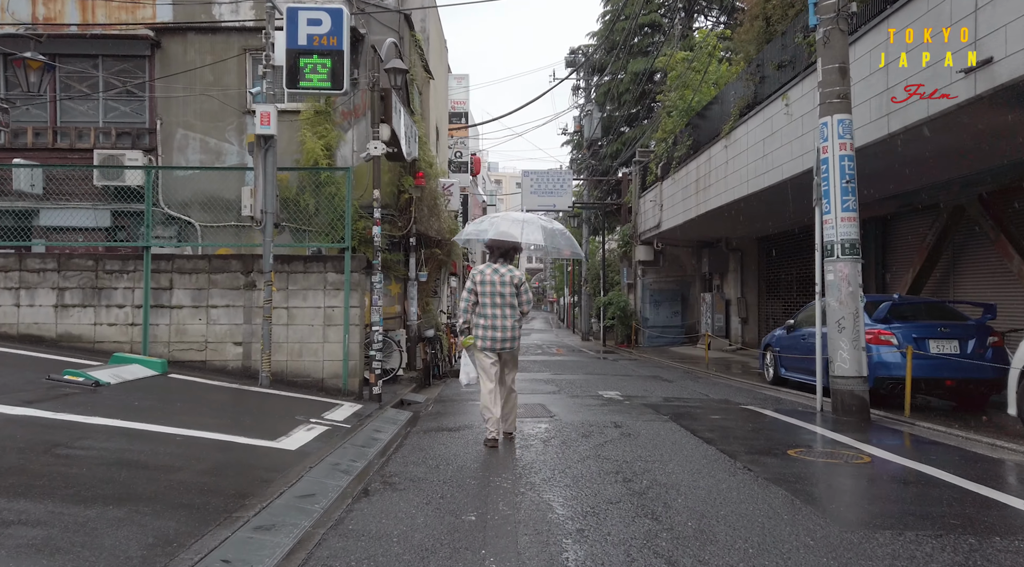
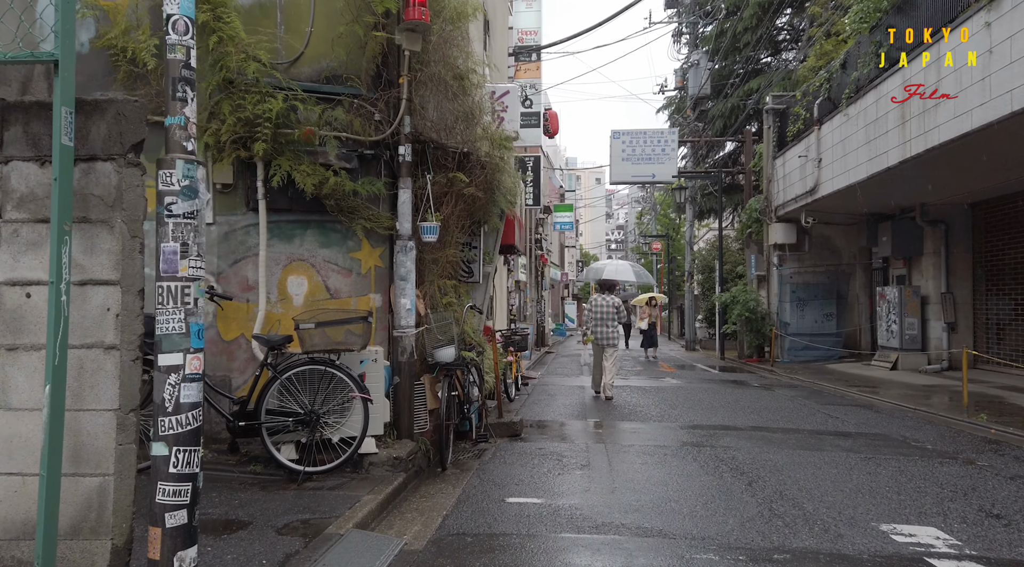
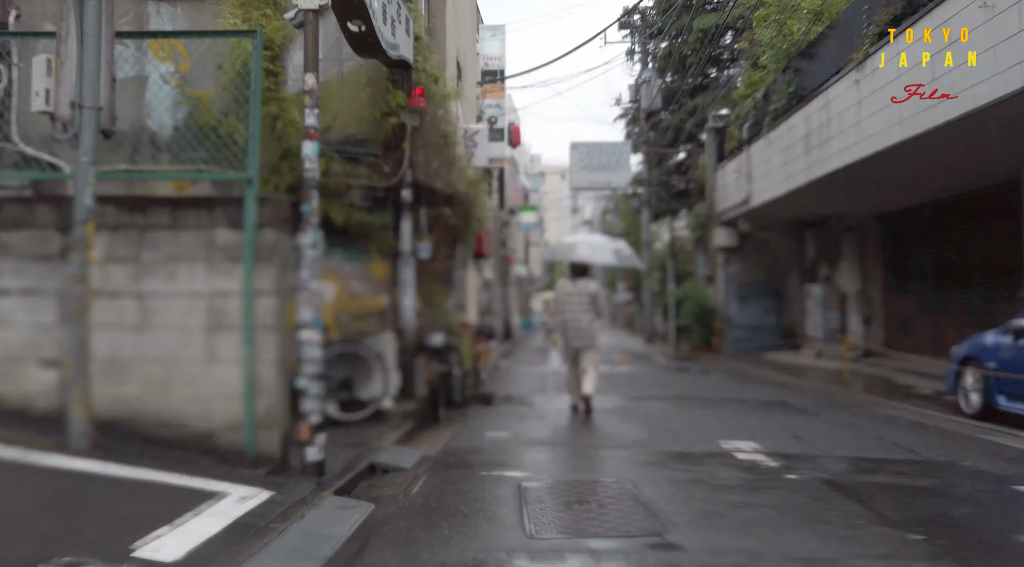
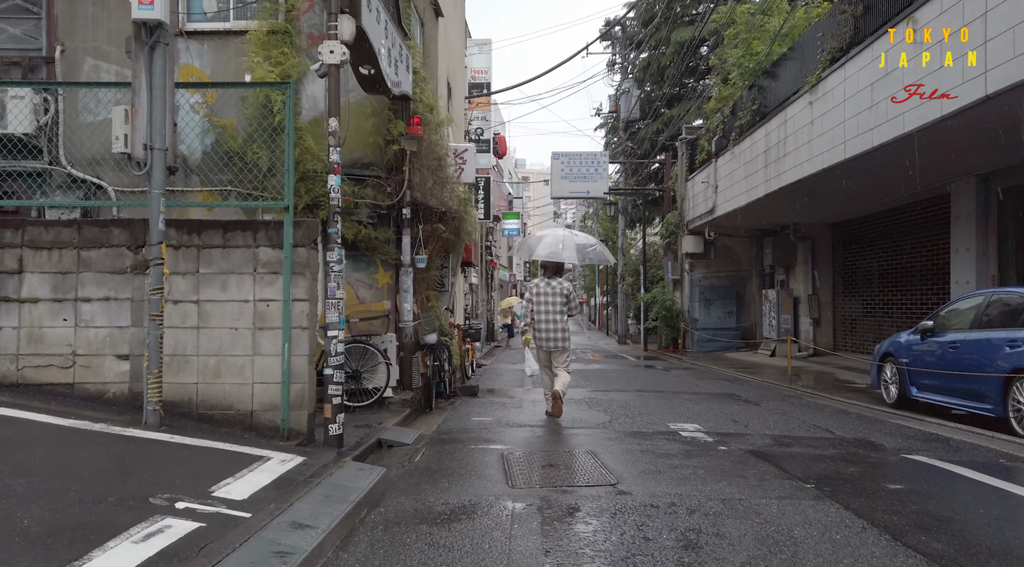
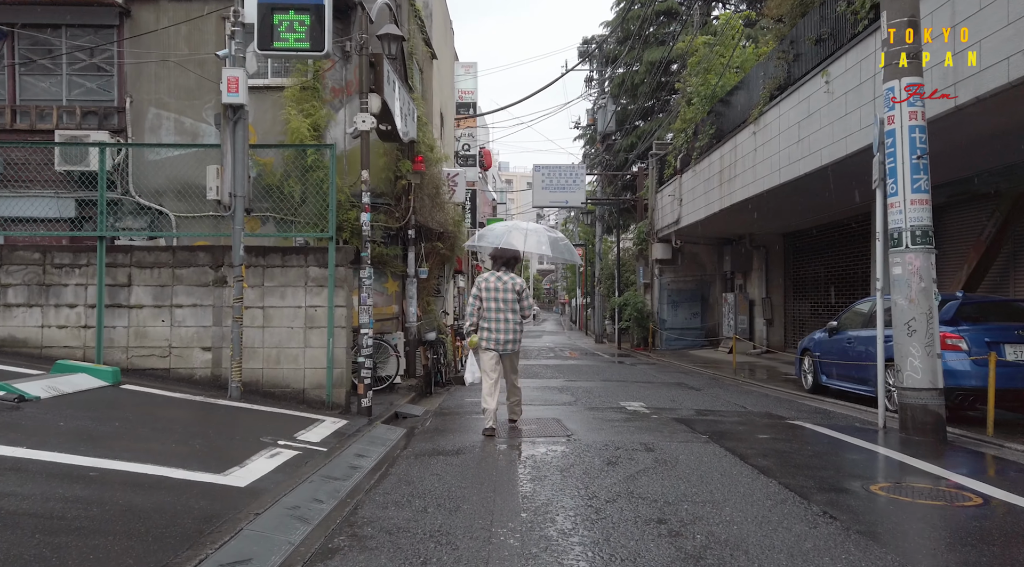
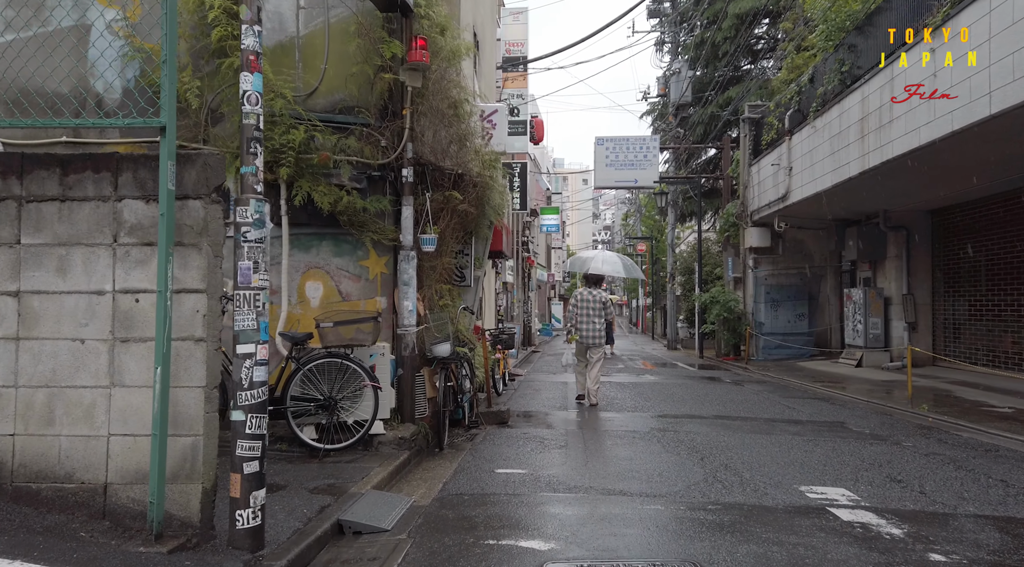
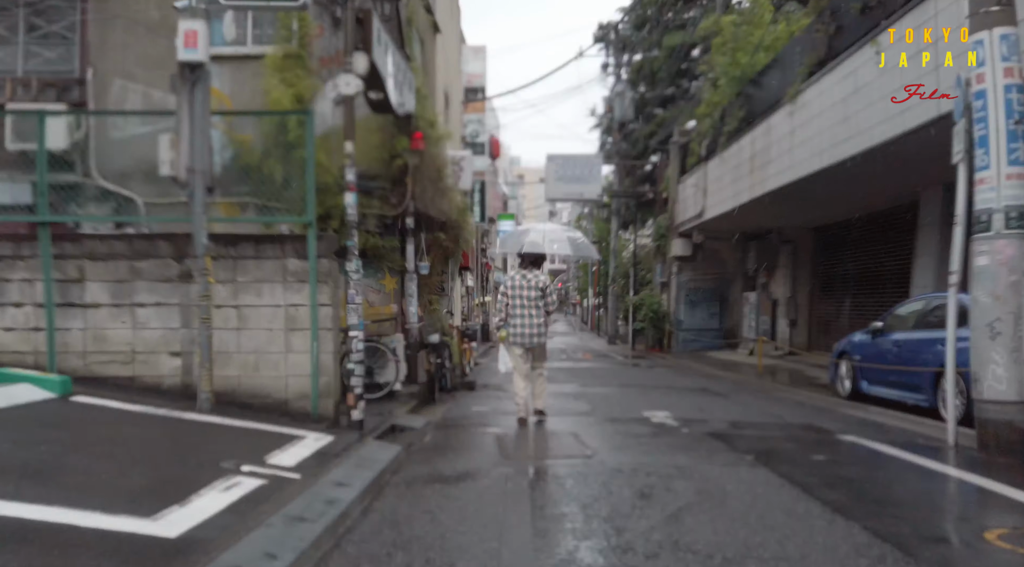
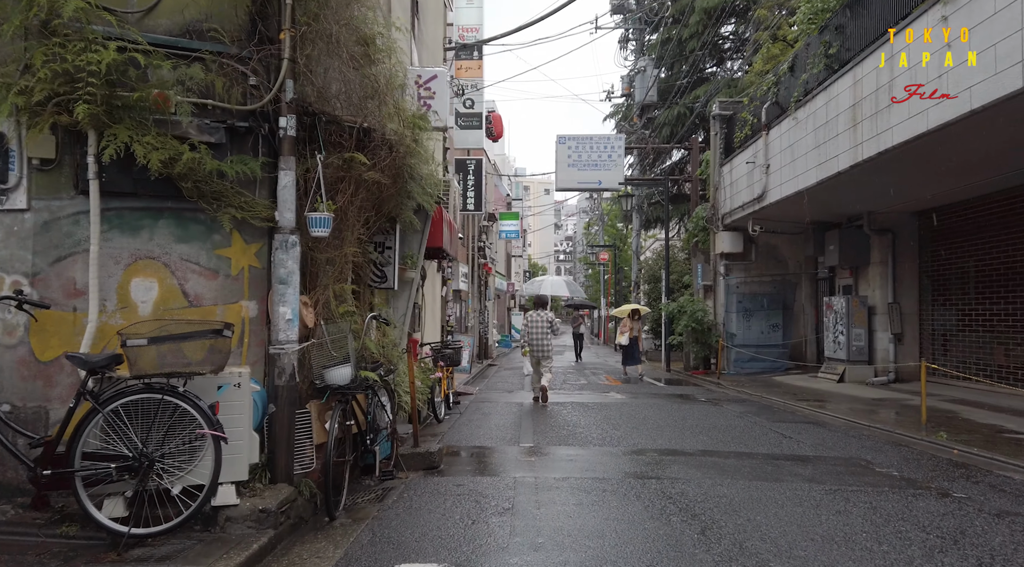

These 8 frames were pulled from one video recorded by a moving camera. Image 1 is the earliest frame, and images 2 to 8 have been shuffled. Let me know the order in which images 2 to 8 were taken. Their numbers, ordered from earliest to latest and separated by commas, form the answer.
5, 7, 4, 3, 6, 2, 8
